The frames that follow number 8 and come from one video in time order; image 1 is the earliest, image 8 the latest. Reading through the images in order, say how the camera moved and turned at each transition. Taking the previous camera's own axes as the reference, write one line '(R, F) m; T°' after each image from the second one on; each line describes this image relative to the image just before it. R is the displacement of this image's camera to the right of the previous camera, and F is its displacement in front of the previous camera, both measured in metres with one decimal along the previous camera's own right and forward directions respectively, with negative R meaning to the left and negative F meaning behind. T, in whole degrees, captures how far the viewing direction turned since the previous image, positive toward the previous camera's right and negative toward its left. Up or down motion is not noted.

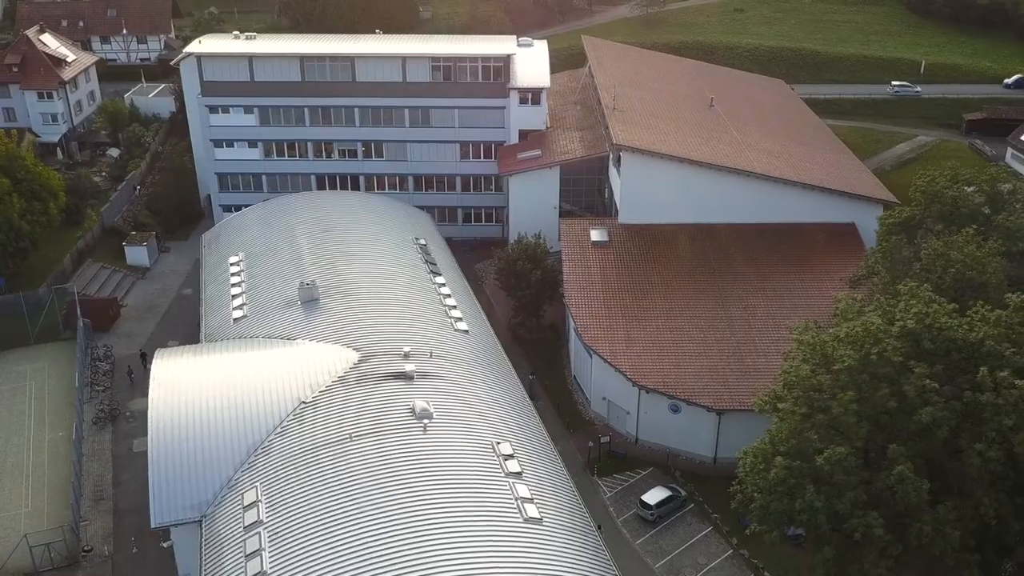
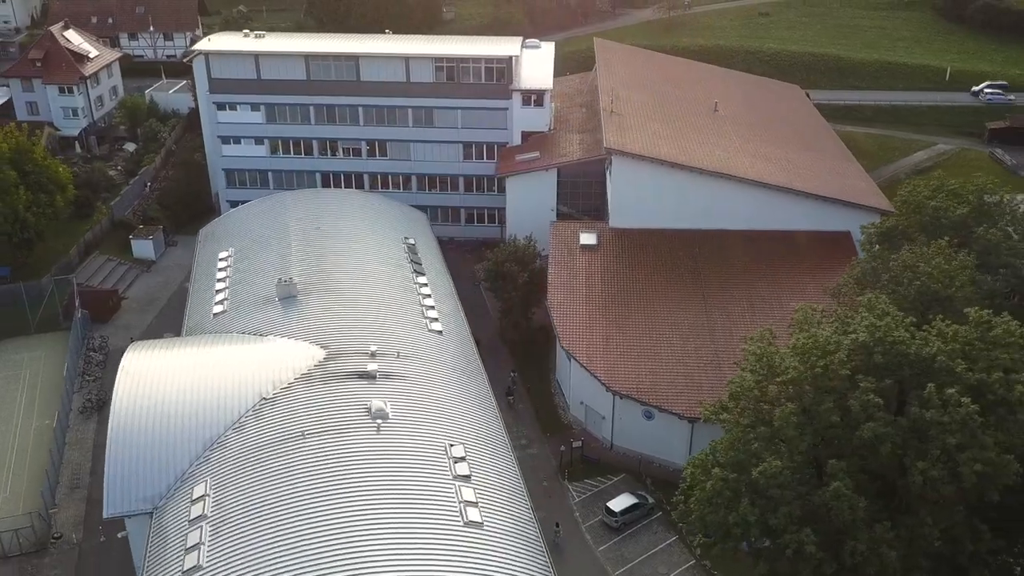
(+2.4, +0.2) m; -3°
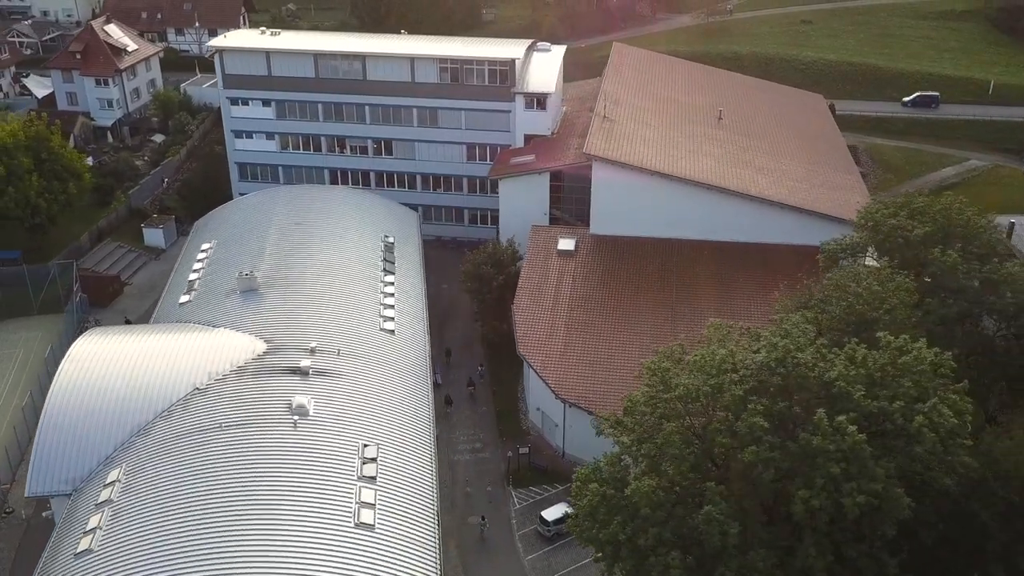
(+4.3, +0.4) m; -5°
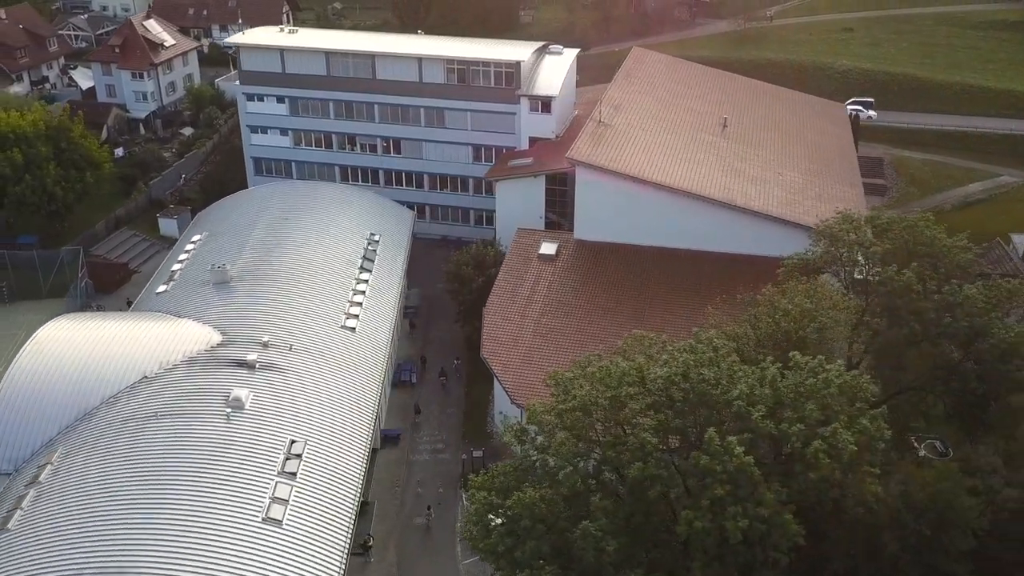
(+3.8, +0.3) m; -5°
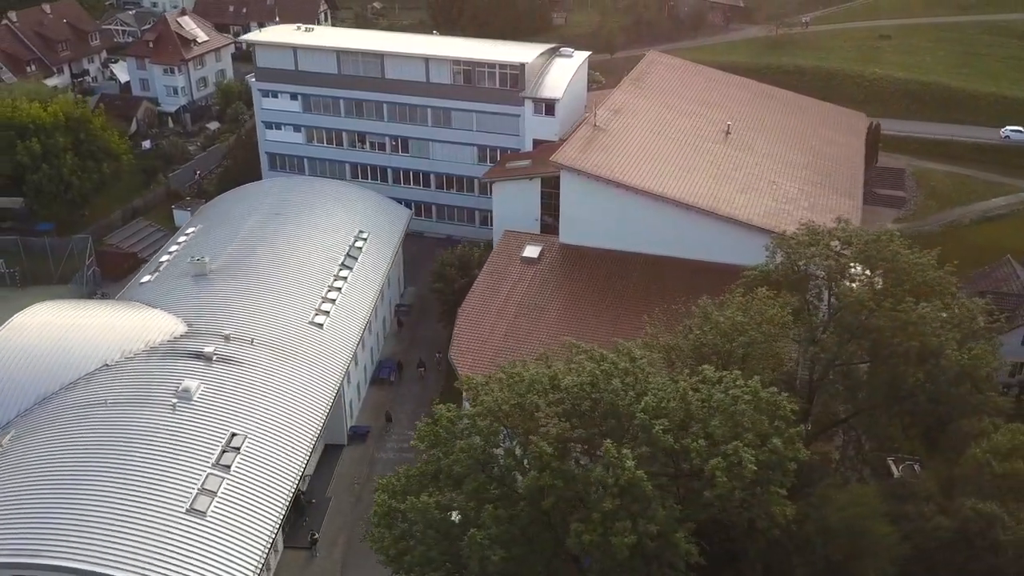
(+3.4, +0.3) m; -4°
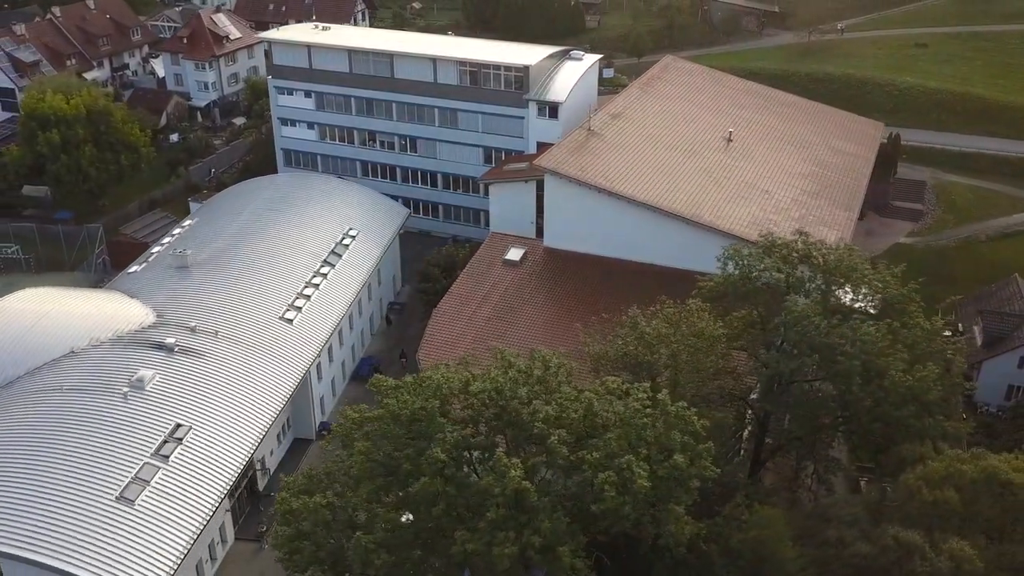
(+3.4, +0.3) m; -4°
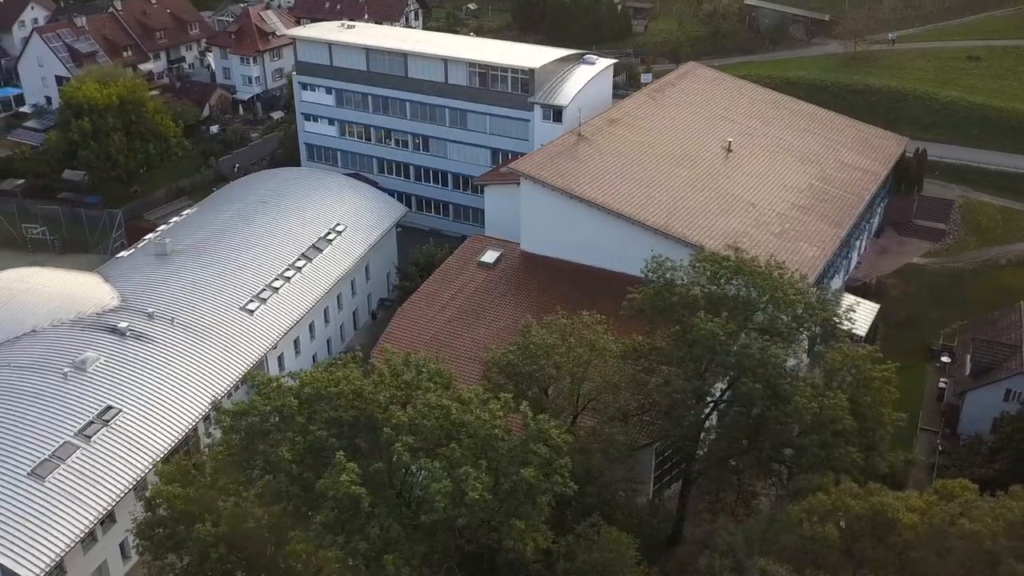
(+4.8, +0.5) m; -6°
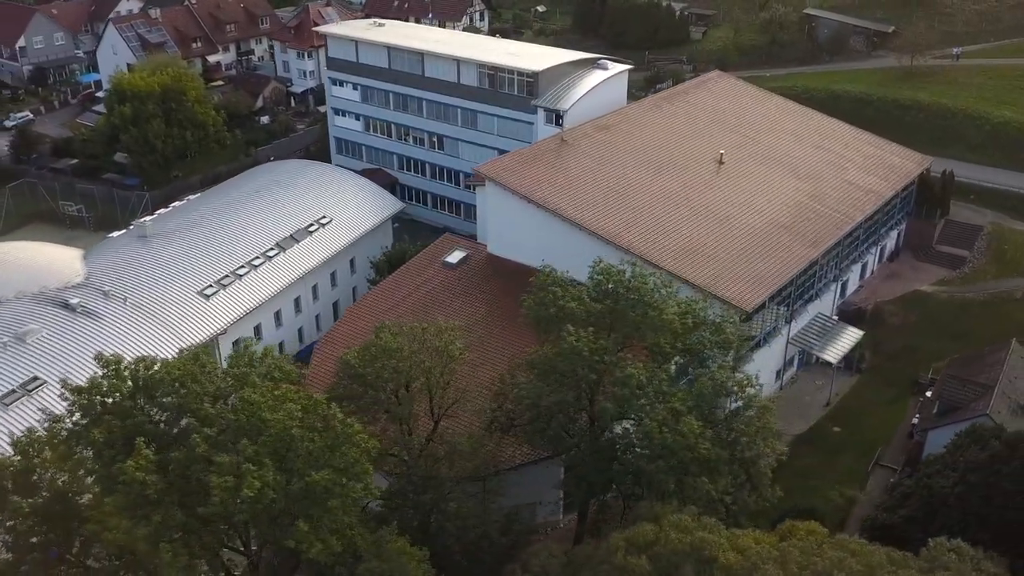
(+6.1, +0.7) m; -7°
